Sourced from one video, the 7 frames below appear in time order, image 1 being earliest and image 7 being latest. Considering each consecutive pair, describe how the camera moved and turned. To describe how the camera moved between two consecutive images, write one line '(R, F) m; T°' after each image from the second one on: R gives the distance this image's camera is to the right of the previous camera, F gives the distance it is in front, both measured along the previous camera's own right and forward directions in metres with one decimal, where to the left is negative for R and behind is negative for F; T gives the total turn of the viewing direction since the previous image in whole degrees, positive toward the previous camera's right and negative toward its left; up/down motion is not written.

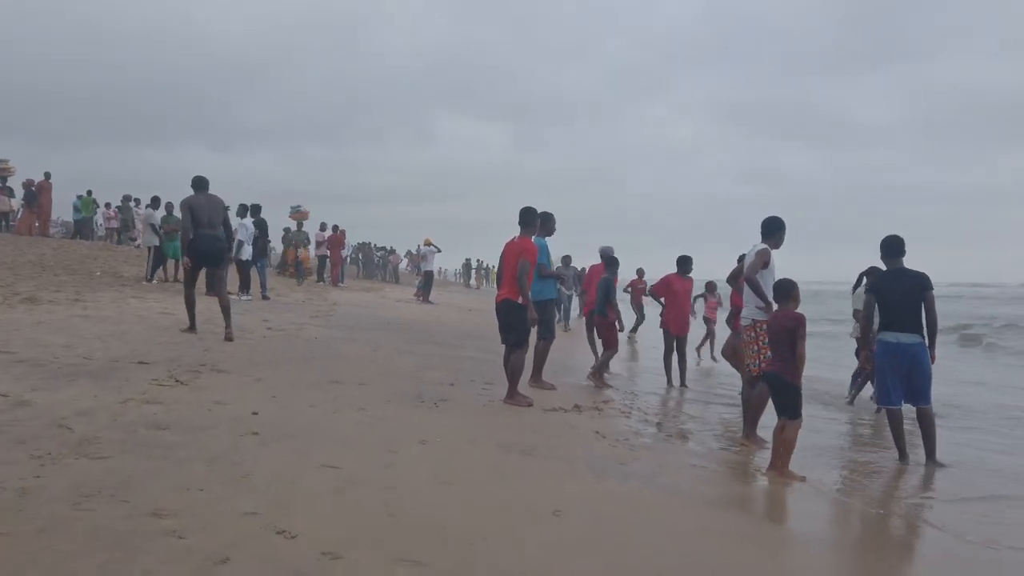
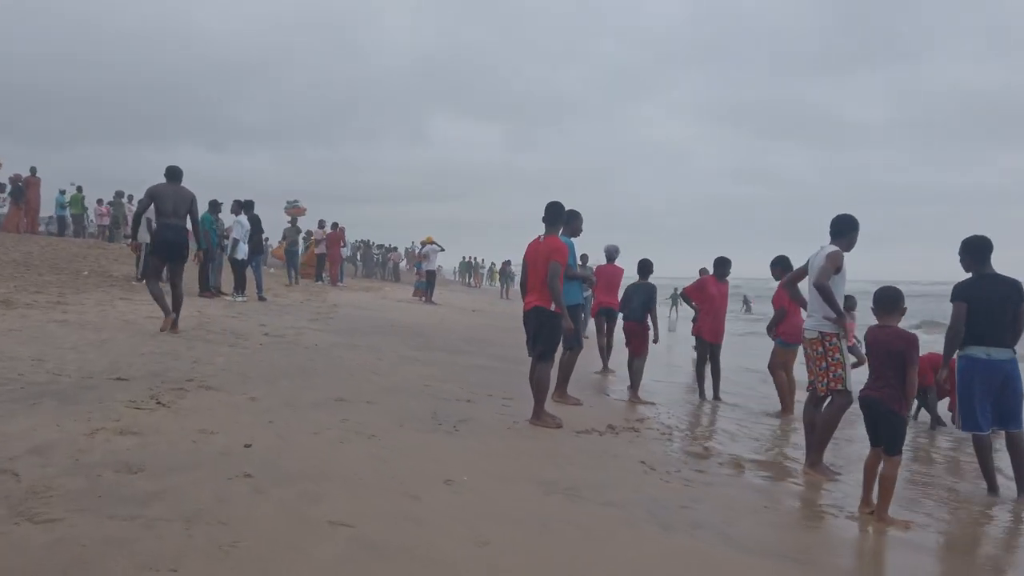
(-0.2, +0.7) m; 0°
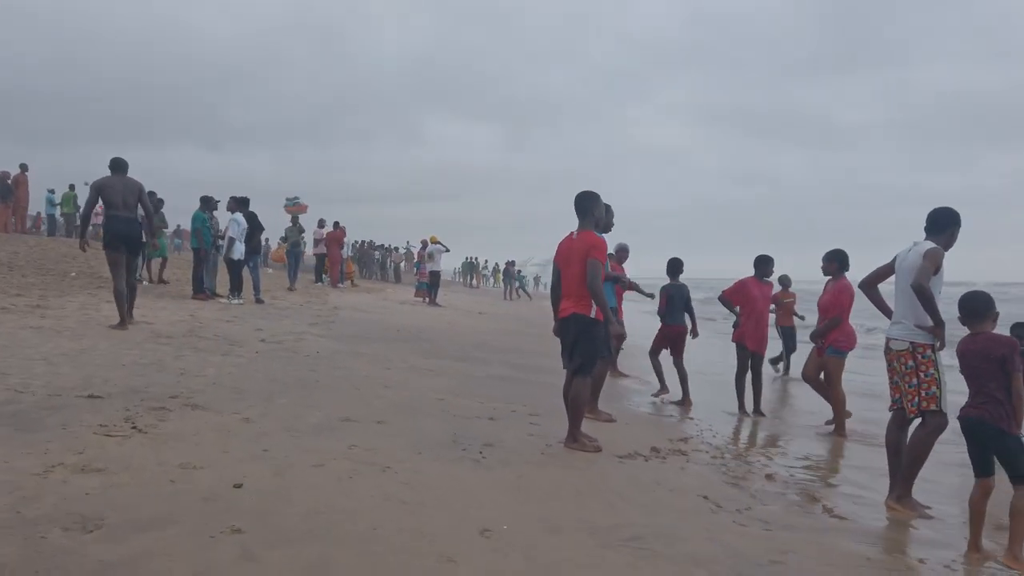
(-0.2, +0.7) m; 0°
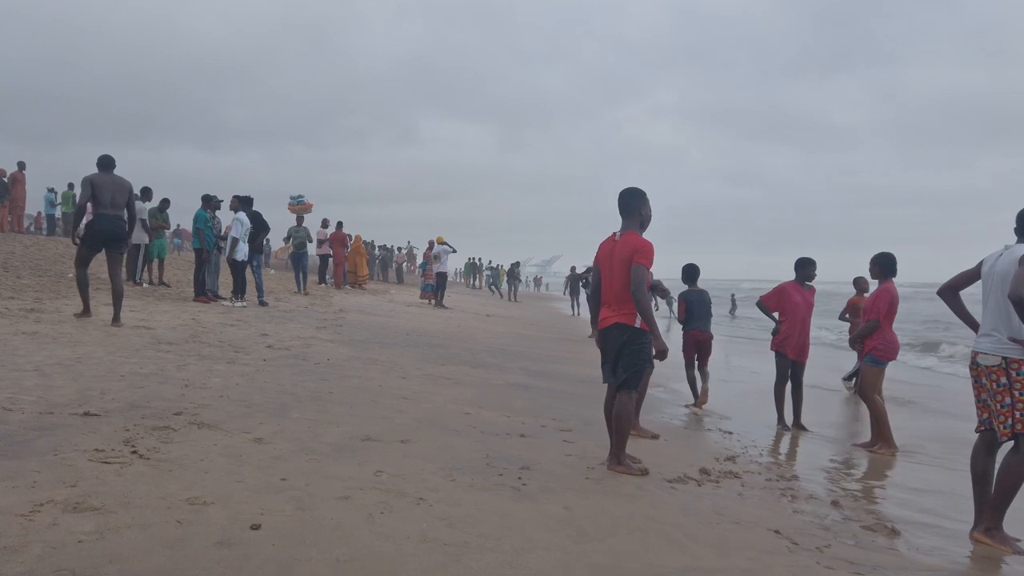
(-0.2, +0.4) m; 0°
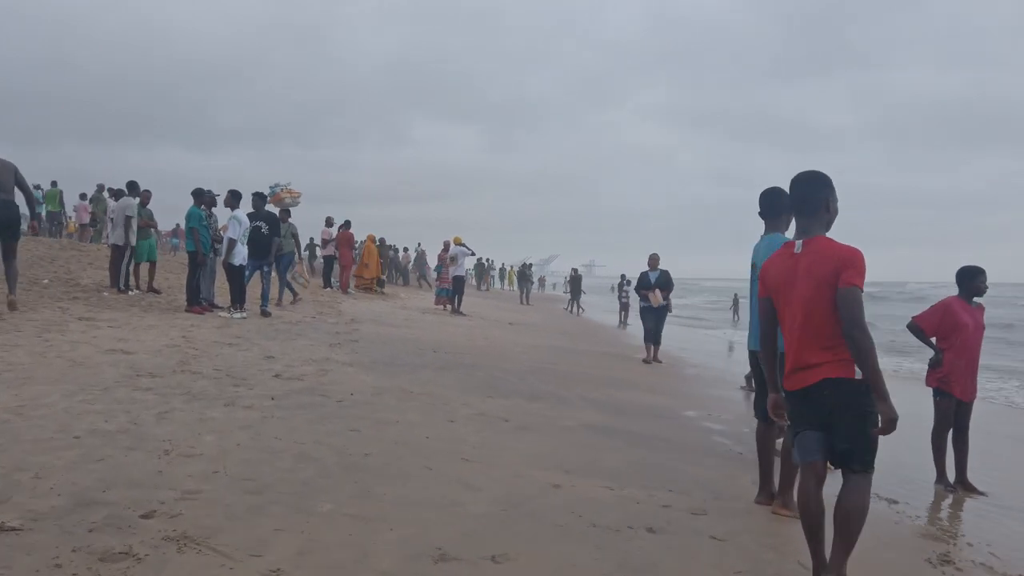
(-0.5, +1.5) m; 0°
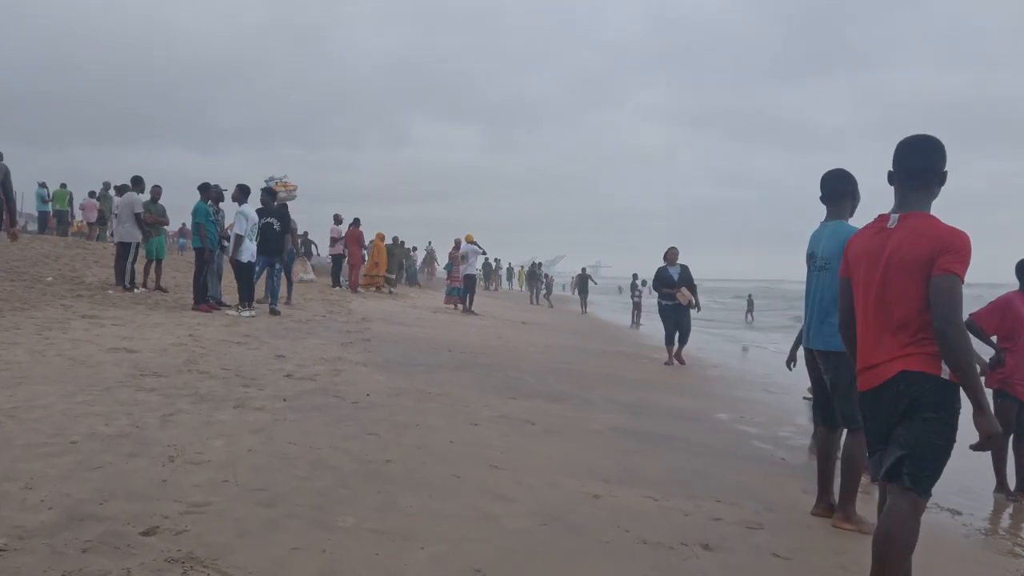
(-0.1, +0.3) m; 0°
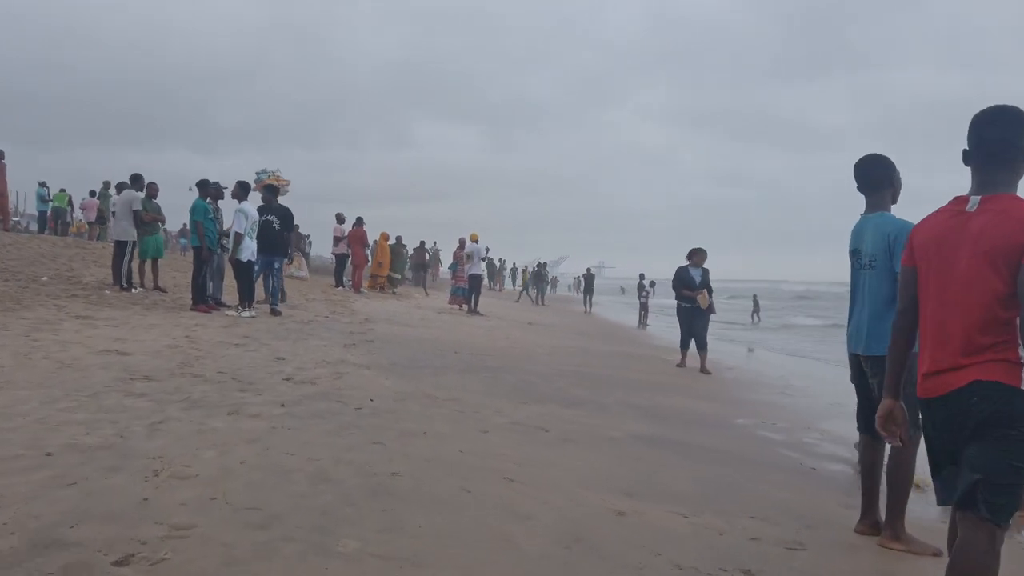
(0.0, +0.3) m; 0°
